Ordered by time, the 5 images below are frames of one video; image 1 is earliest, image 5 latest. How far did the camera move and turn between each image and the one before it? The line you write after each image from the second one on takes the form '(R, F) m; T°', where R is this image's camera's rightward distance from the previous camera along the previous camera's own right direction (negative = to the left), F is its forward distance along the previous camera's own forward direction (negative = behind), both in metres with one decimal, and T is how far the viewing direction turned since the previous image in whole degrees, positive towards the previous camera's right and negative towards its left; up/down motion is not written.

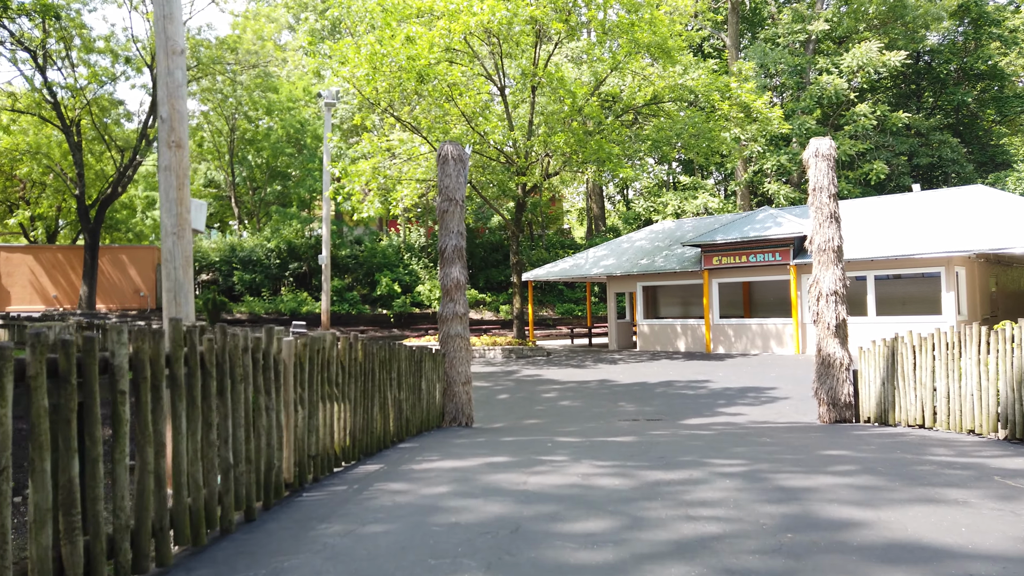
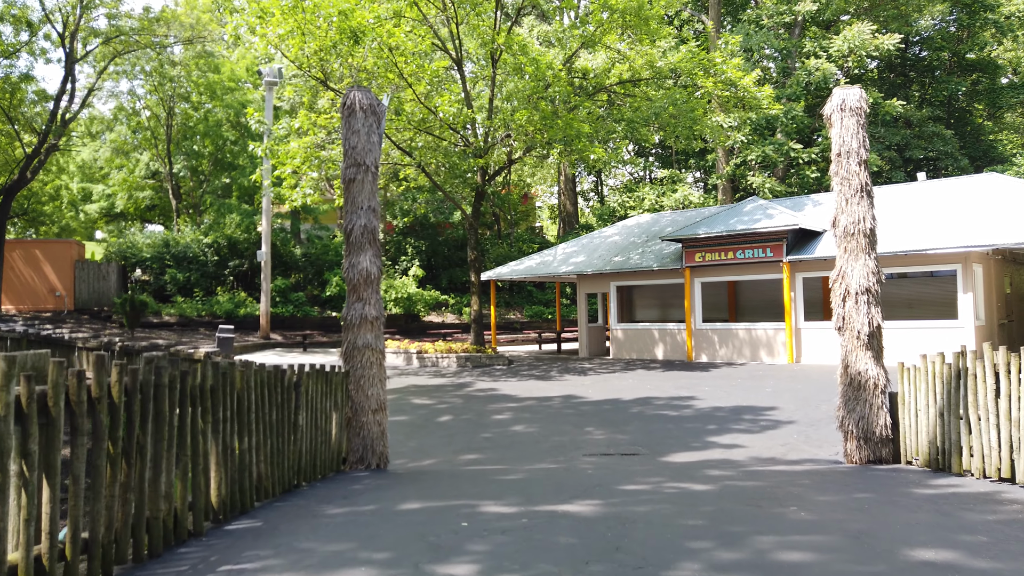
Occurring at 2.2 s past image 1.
(+0.6, +2.8) m; +2°
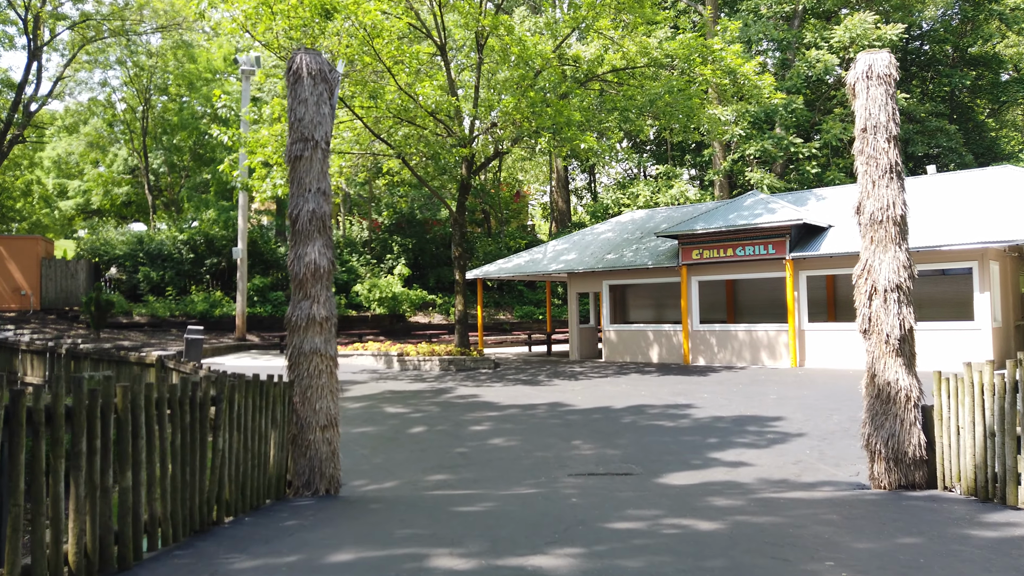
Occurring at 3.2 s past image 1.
(+0.2, +1.2) m; 0°
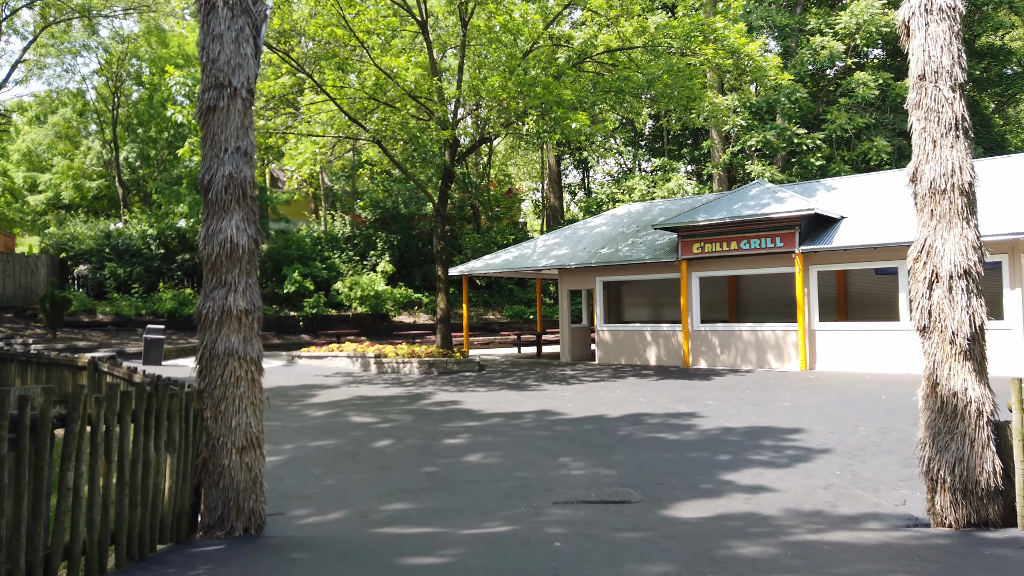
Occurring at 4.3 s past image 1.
(+0.2, +1.5) m; 0°
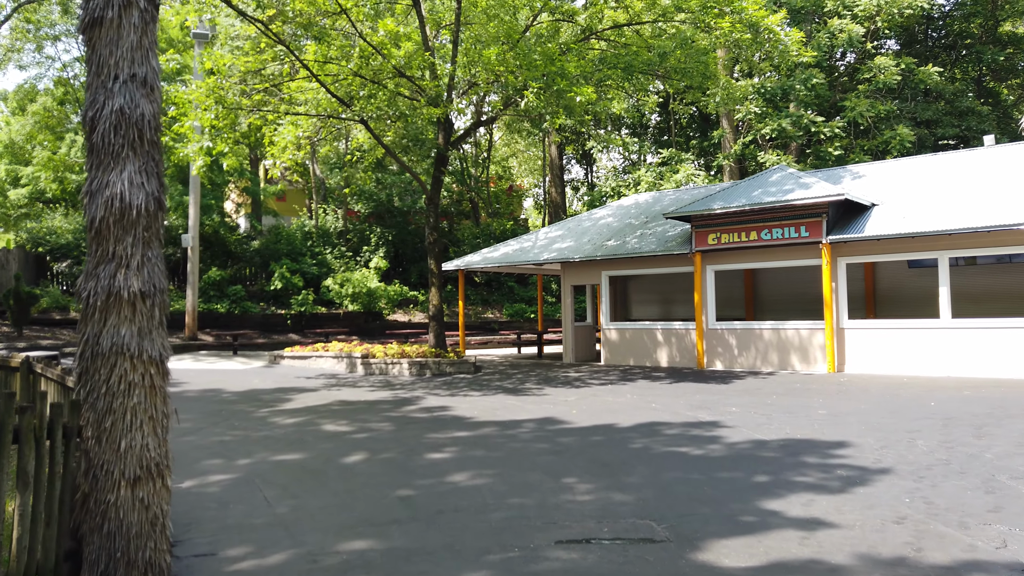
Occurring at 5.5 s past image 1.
(+0.1, +1.5) m; 0°
